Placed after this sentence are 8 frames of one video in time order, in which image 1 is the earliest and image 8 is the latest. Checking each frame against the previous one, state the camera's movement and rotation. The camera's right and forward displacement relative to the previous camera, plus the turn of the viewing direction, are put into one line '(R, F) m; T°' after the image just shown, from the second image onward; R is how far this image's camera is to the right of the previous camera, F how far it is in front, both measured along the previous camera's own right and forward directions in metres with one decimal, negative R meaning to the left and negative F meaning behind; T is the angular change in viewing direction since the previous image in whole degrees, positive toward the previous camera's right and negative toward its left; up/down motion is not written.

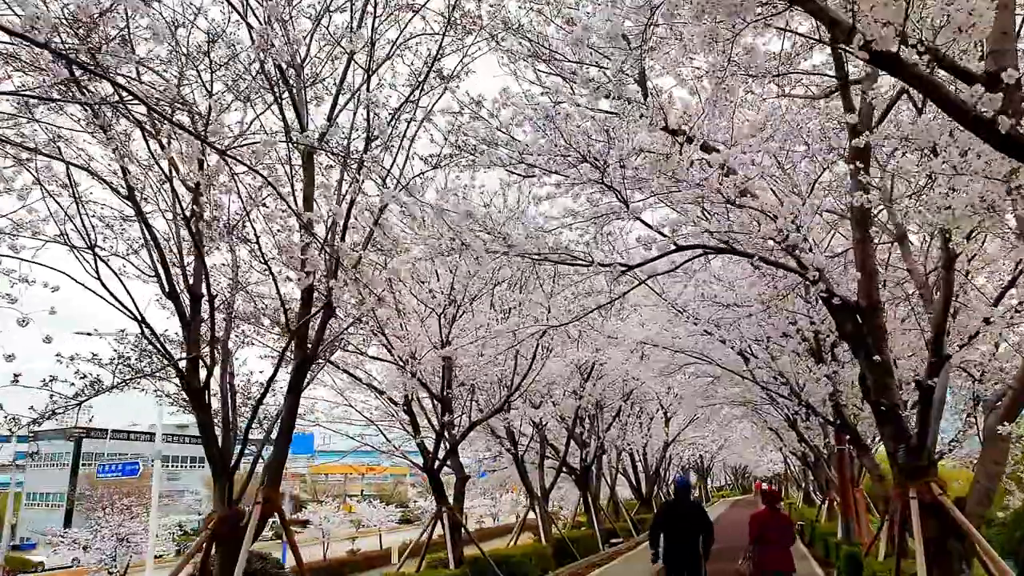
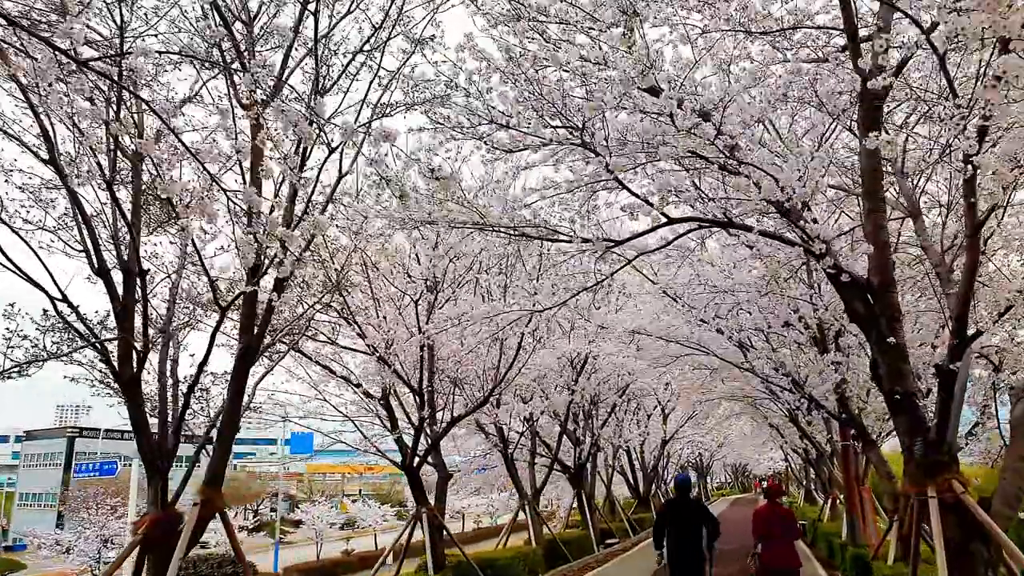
(+0.2, +0.6) m; 0°
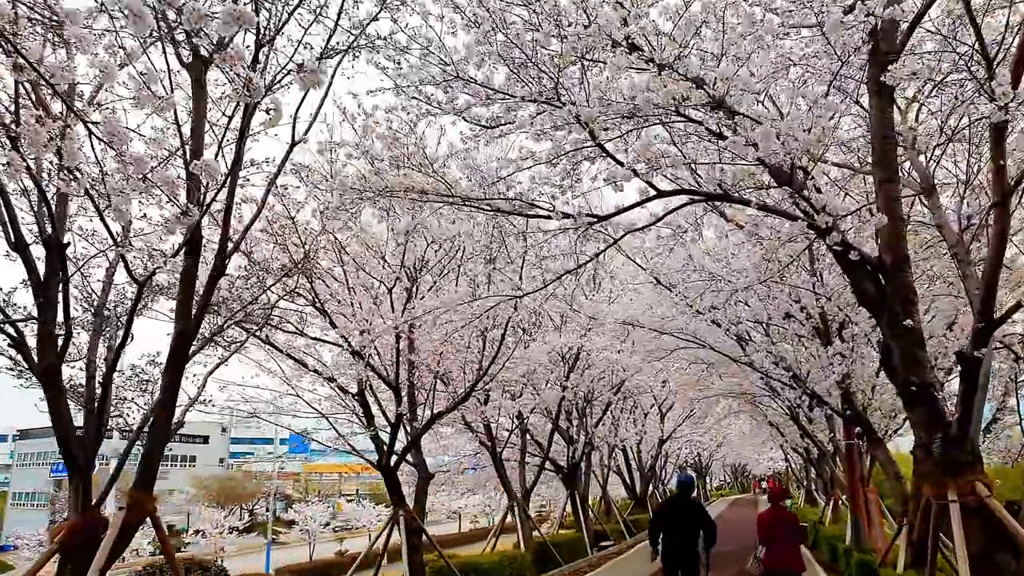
(+0.2, +0.6) m; 0°
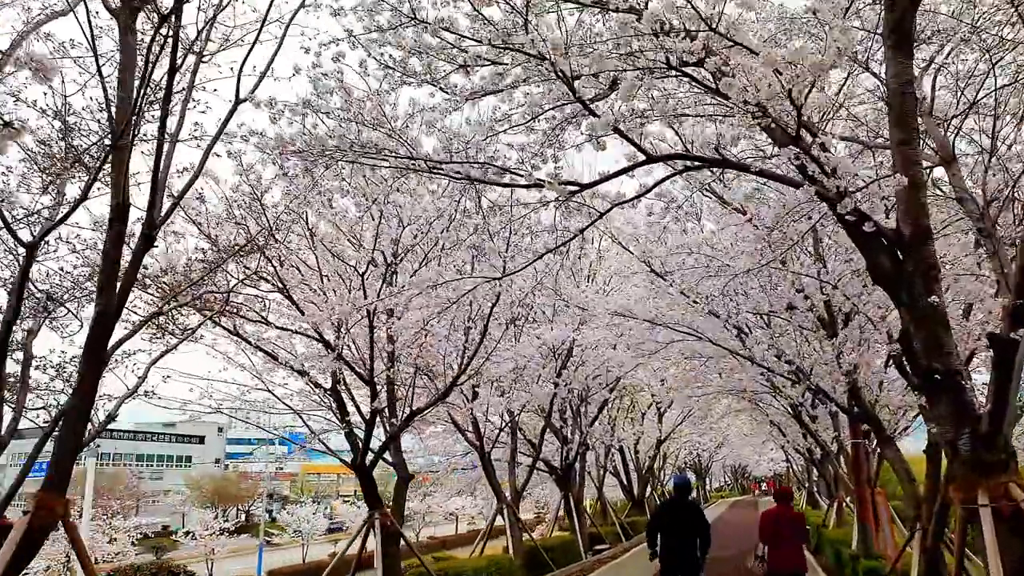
(+0.2, +0.6) m; 0°
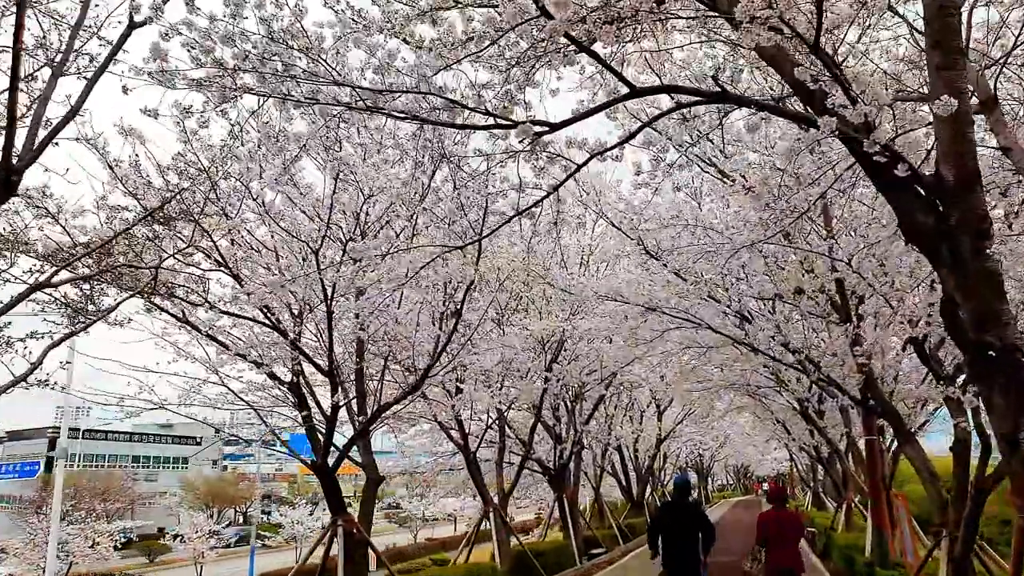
(+0.2, +0.8) m; 0°
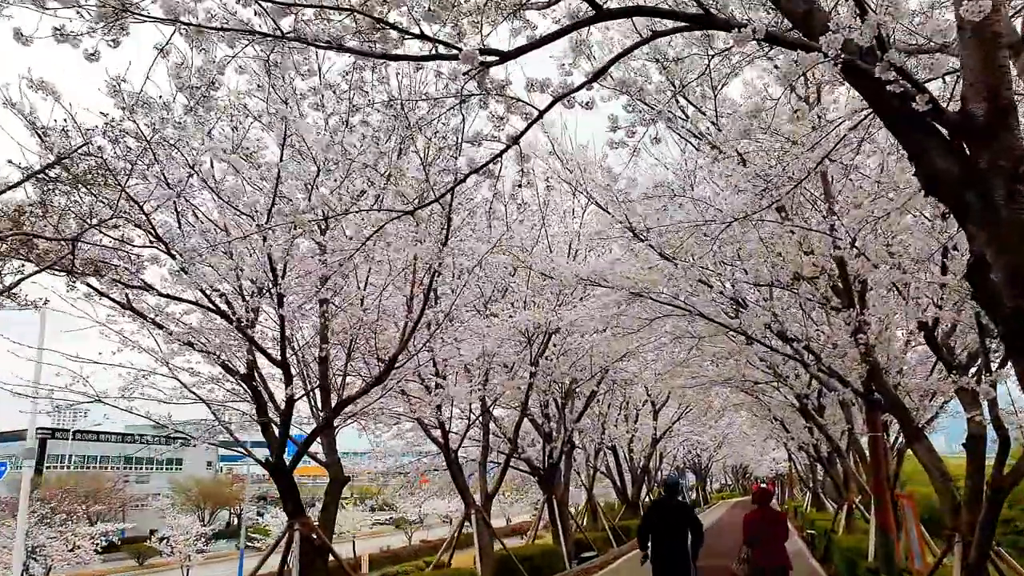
(+0.2, +0.6) m; 0°
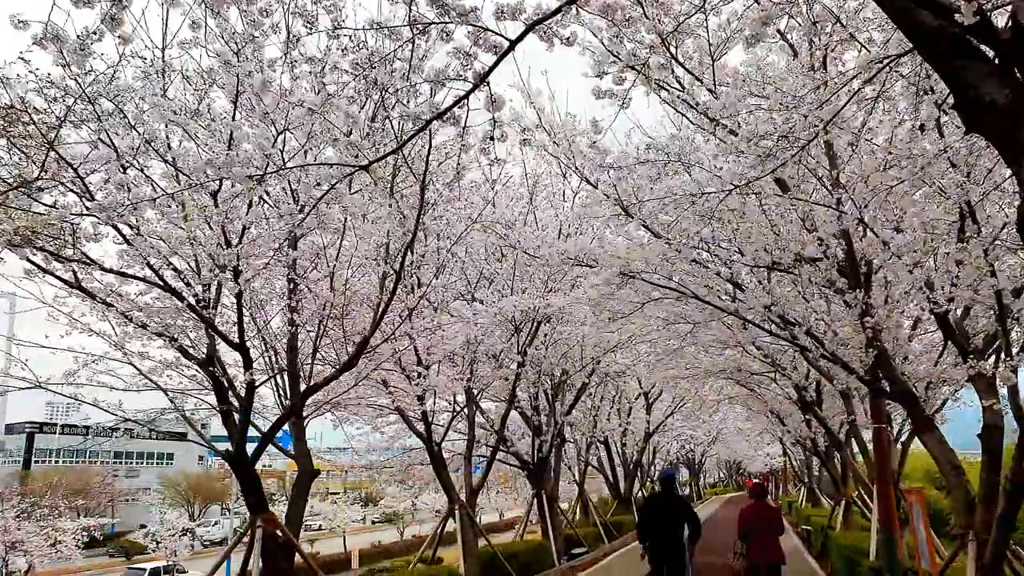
(+0.1, +0.5) m; 0°
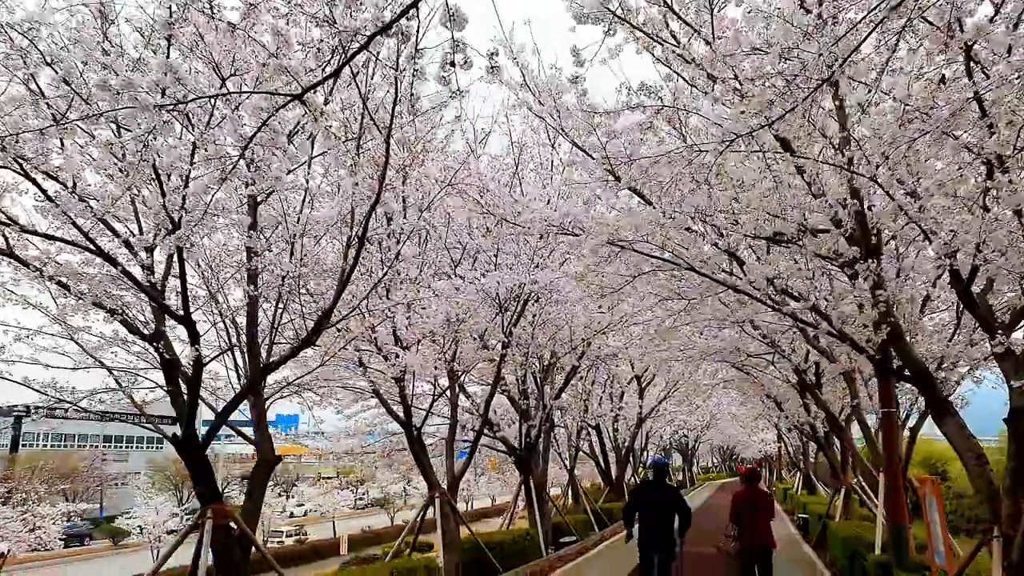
(+0.1, +0.6) m; 0°
